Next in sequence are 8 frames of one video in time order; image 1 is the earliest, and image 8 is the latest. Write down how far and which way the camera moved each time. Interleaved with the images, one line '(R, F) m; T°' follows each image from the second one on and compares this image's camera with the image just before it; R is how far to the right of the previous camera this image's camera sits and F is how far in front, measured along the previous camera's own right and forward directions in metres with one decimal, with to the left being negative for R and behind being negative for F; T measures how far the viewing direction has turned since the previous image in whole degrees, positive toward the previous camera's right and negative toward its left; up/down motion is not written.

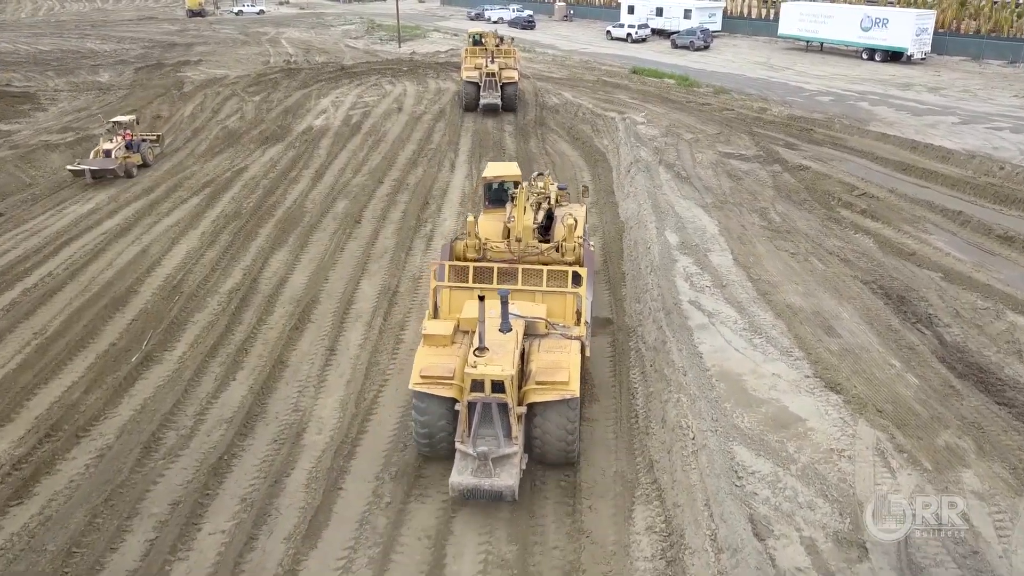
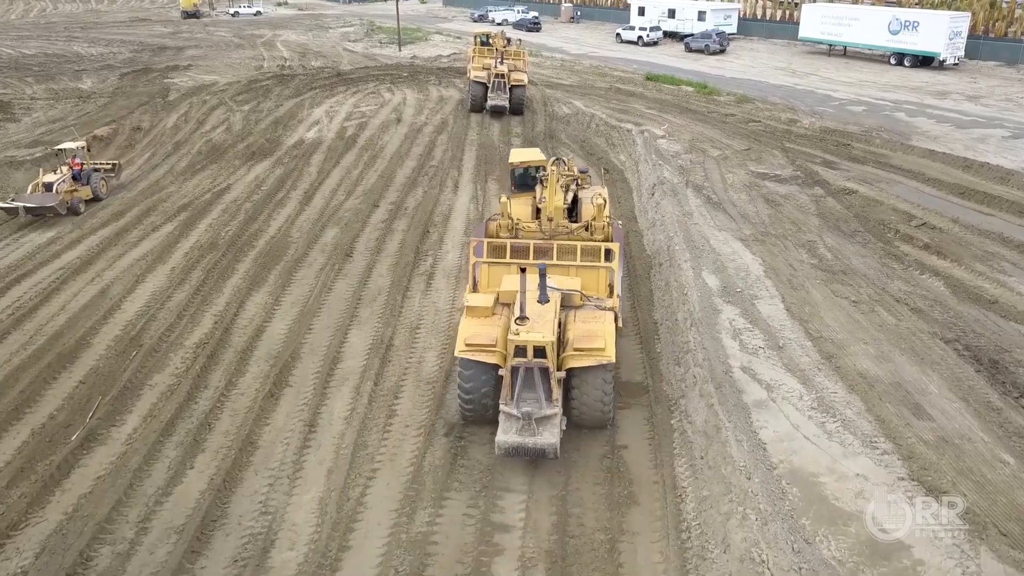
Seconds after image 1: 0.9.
(-0.1, +1.5) m; 0°
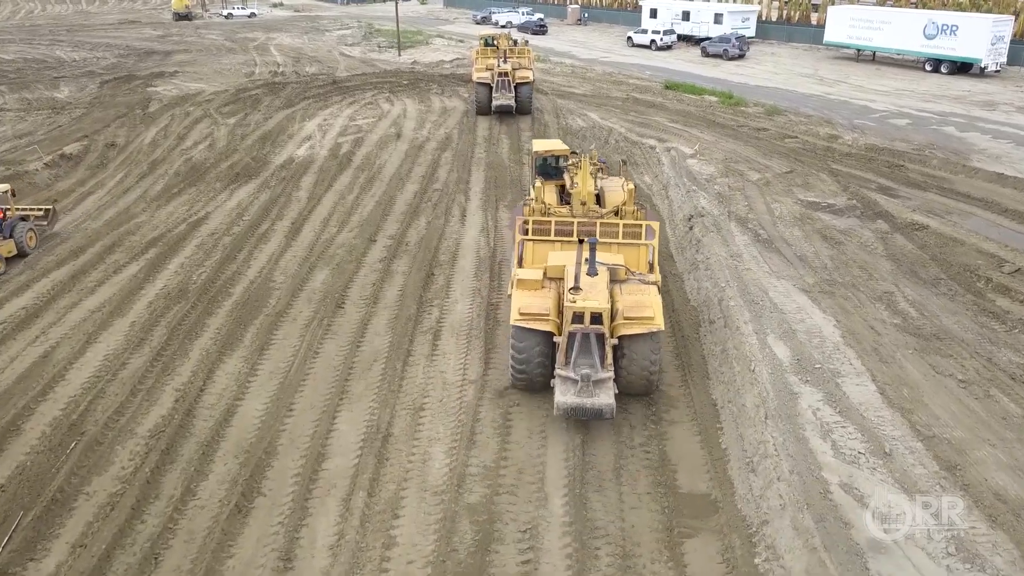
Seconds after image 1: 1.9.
(-0.3, +1.7) m; 0°
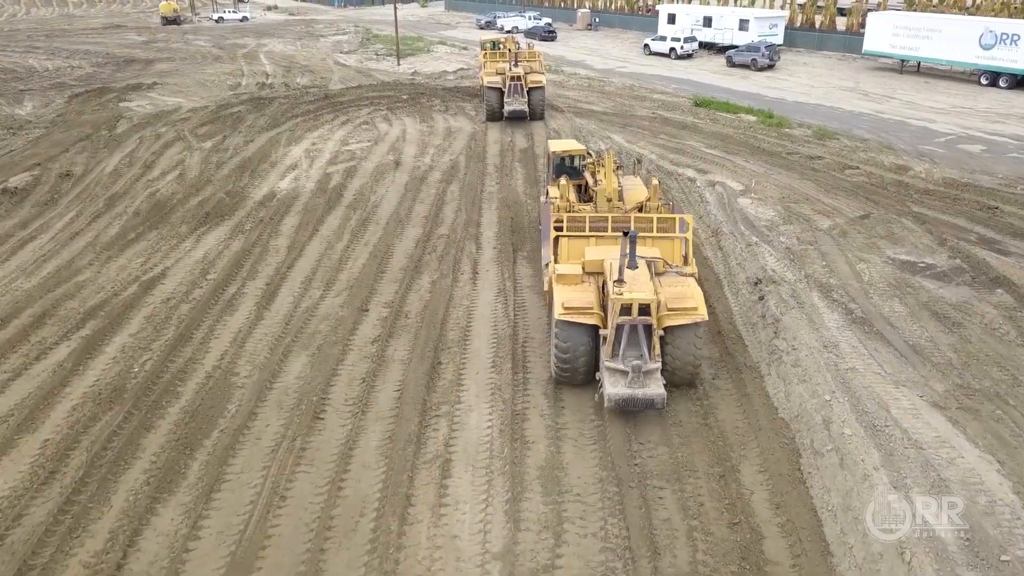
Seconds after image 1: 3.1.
(-0.3, +2.3) m; 0°
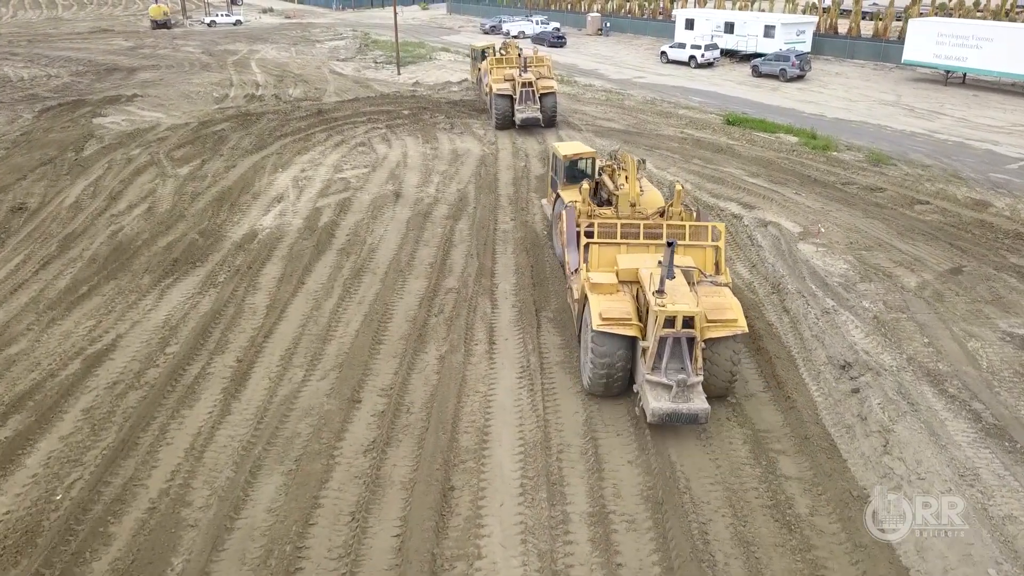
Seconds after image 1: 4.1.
(-0.3, +1.9) m; 0°
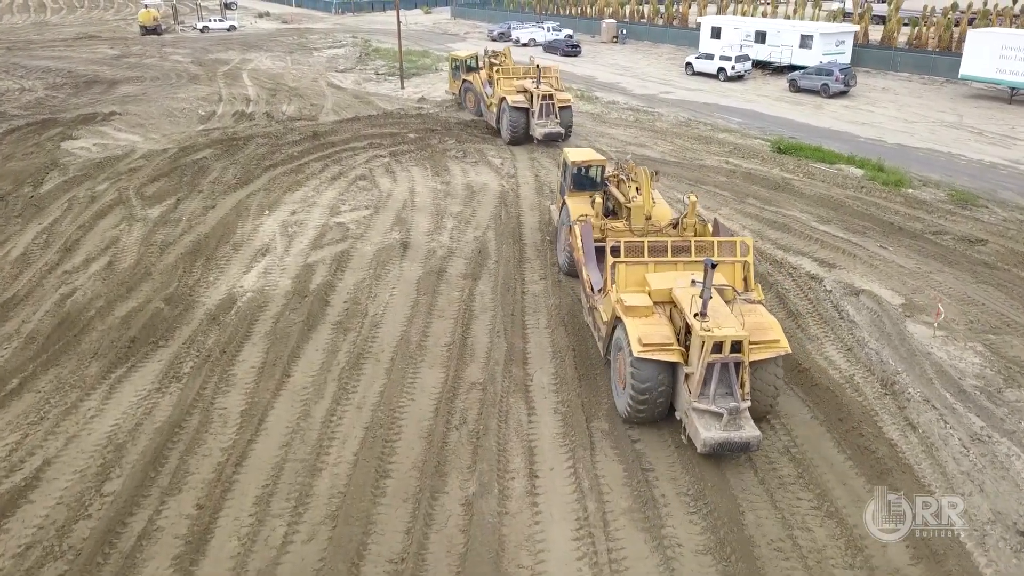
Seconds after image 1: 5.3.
(-0.4, +2.1) m; 0°
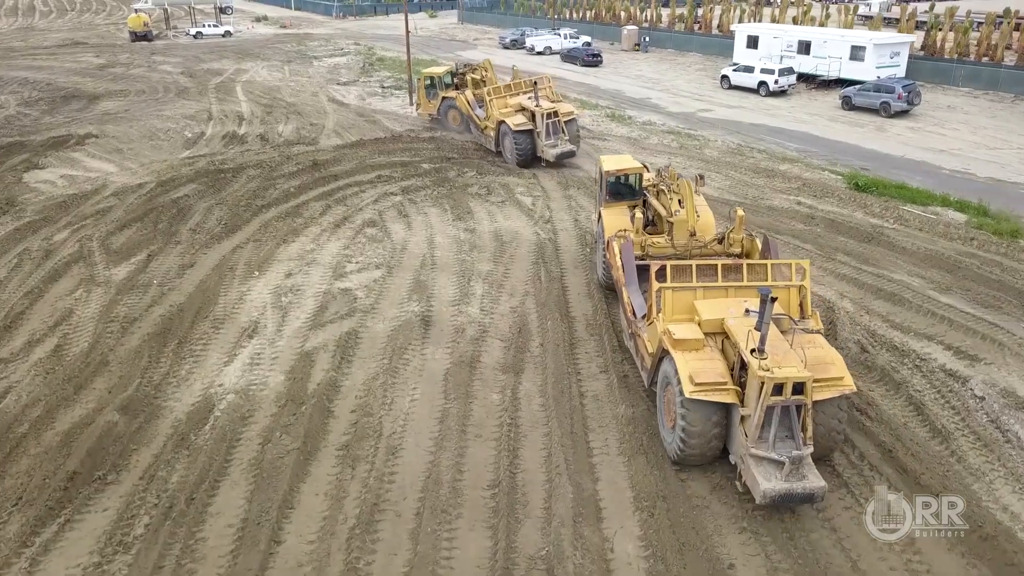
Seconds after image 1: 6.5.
(-0.6, +2.3) m; 0°
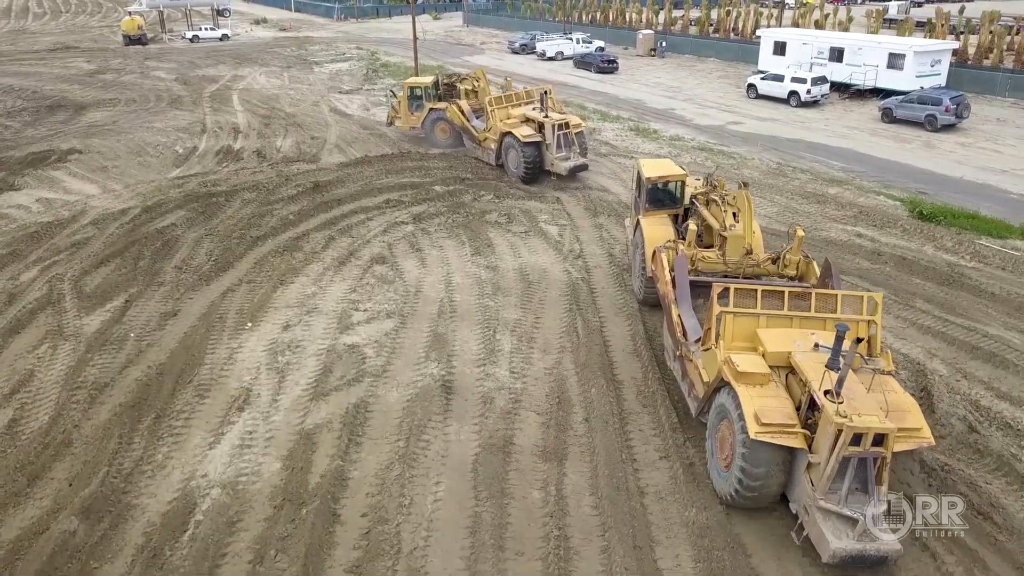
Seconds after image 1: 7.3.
(-0.4, +1.4) m; 0°
